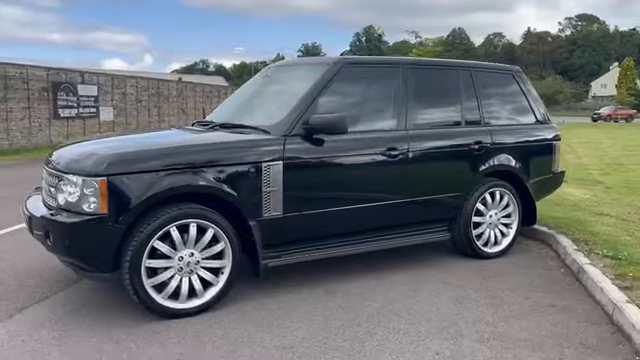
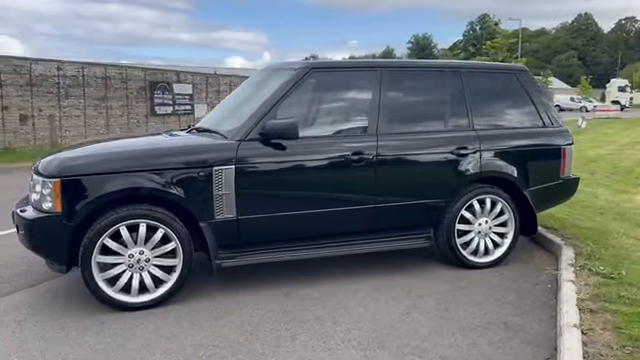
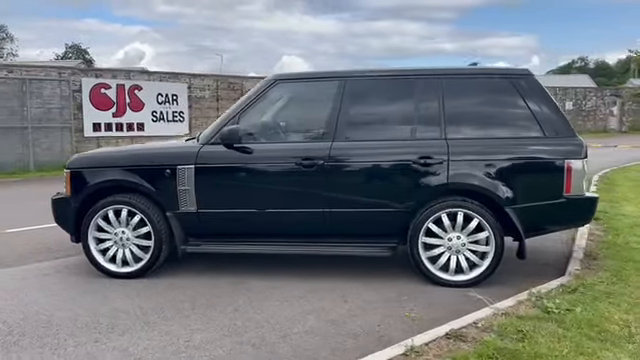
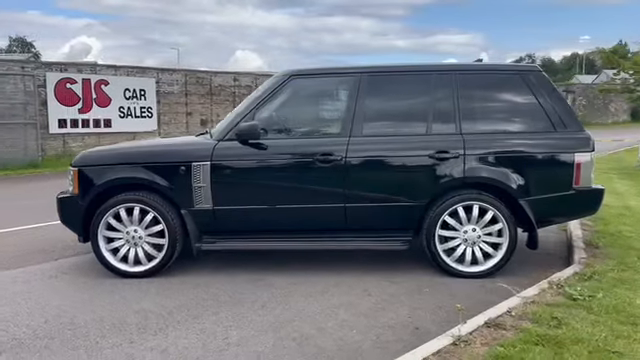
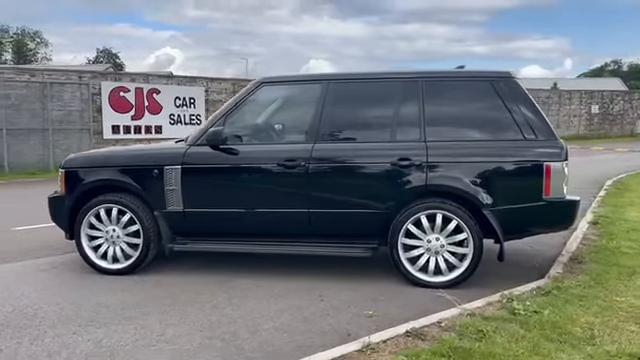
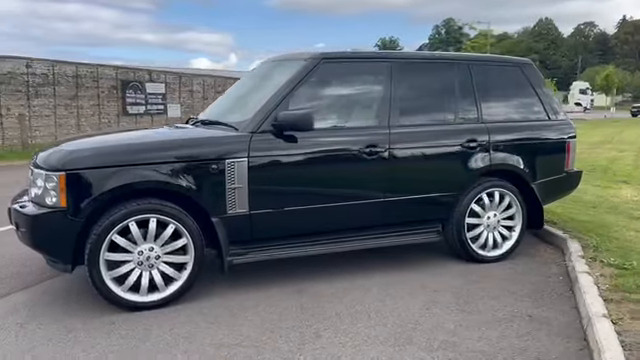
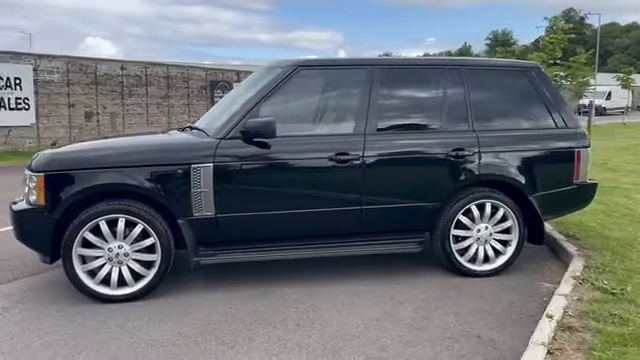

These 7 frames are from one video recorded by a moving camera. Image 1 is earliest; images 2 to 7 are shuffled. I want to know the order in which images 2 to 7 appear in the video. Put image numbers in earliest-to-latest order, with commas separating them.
6, 2, 7, 4, 3, 5
